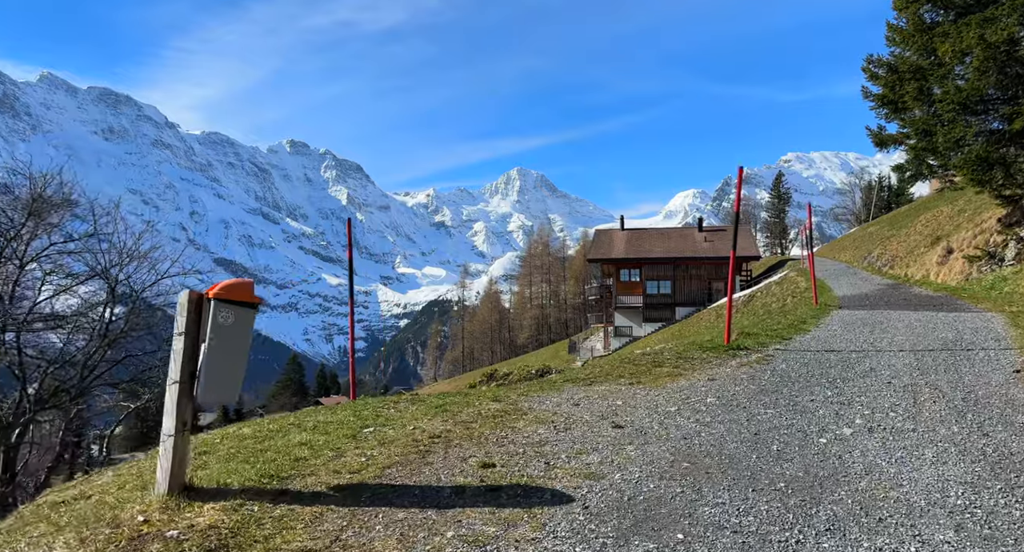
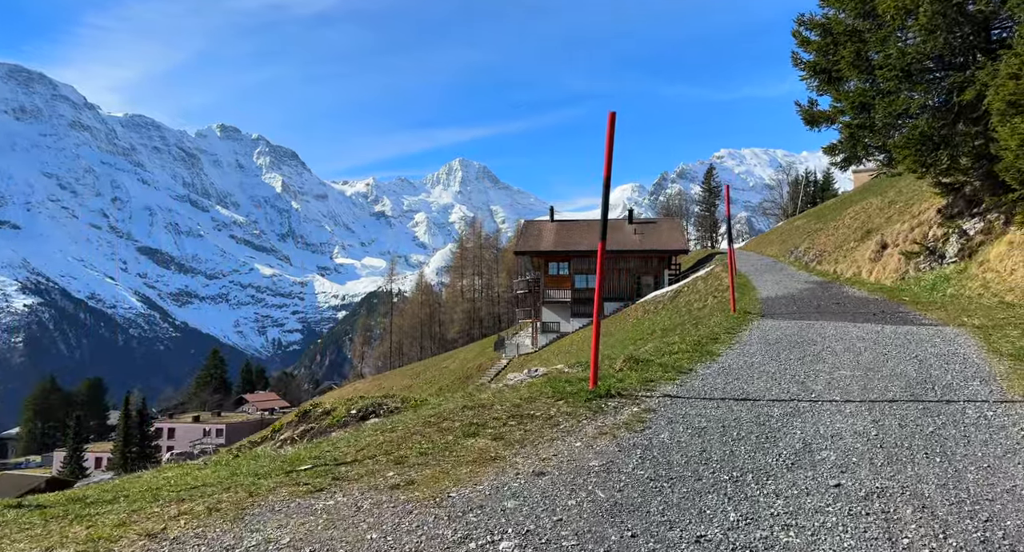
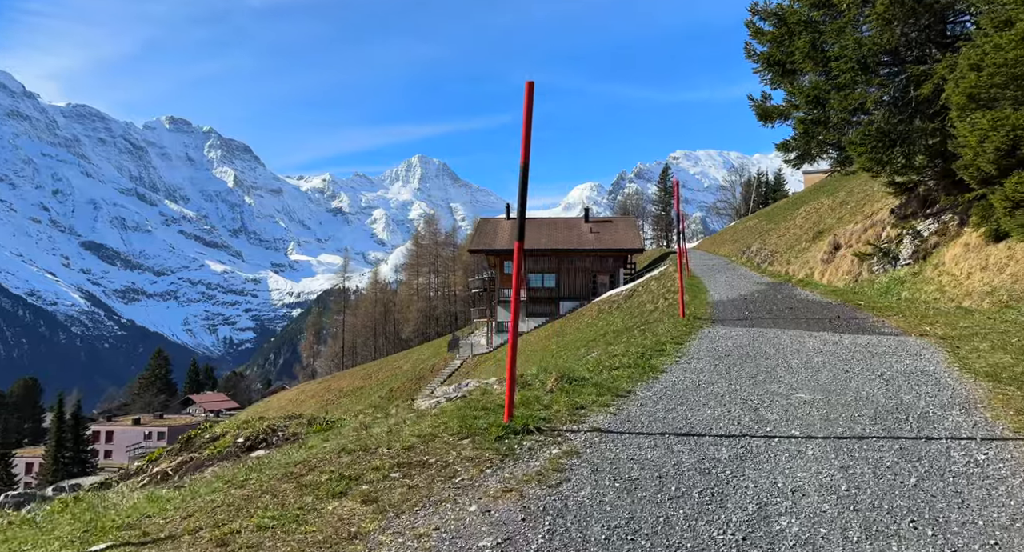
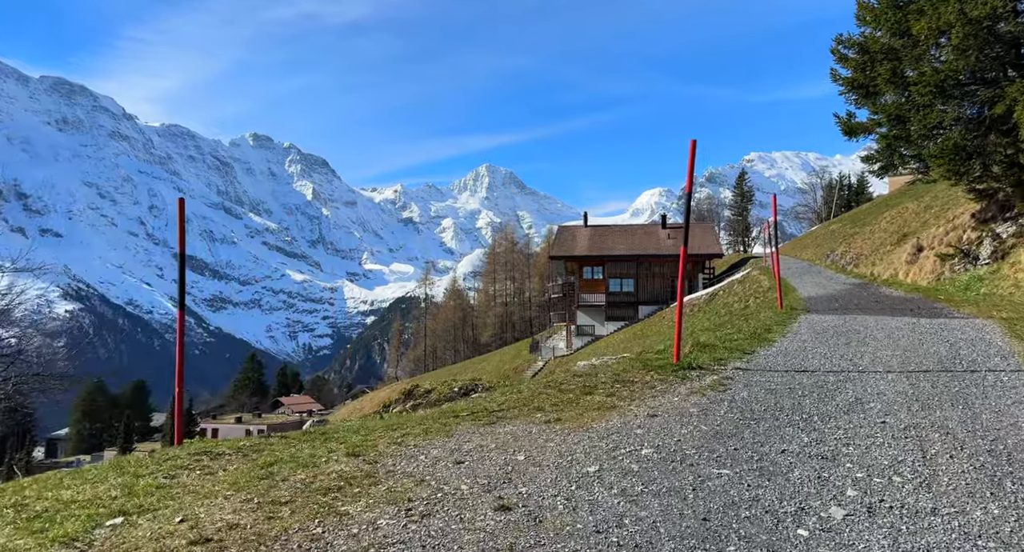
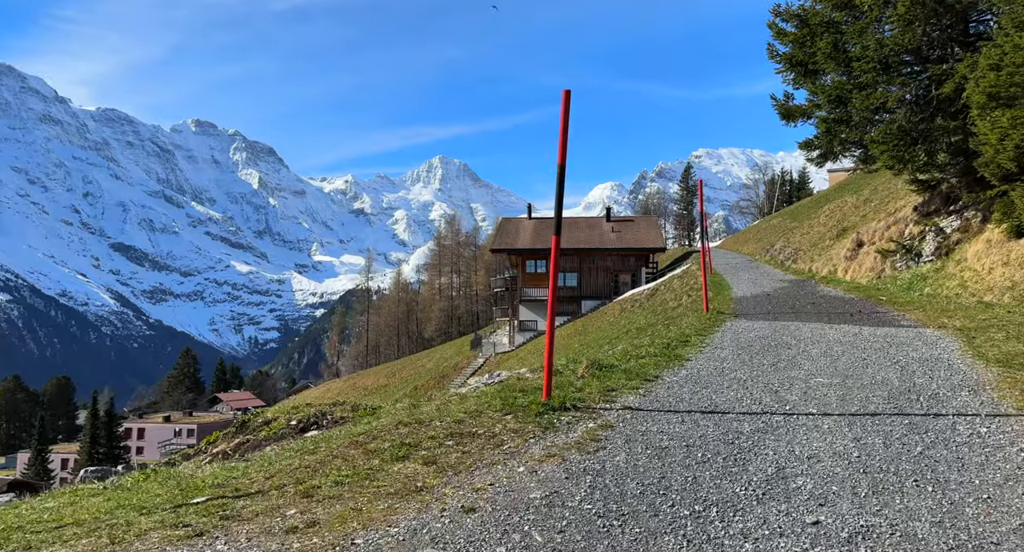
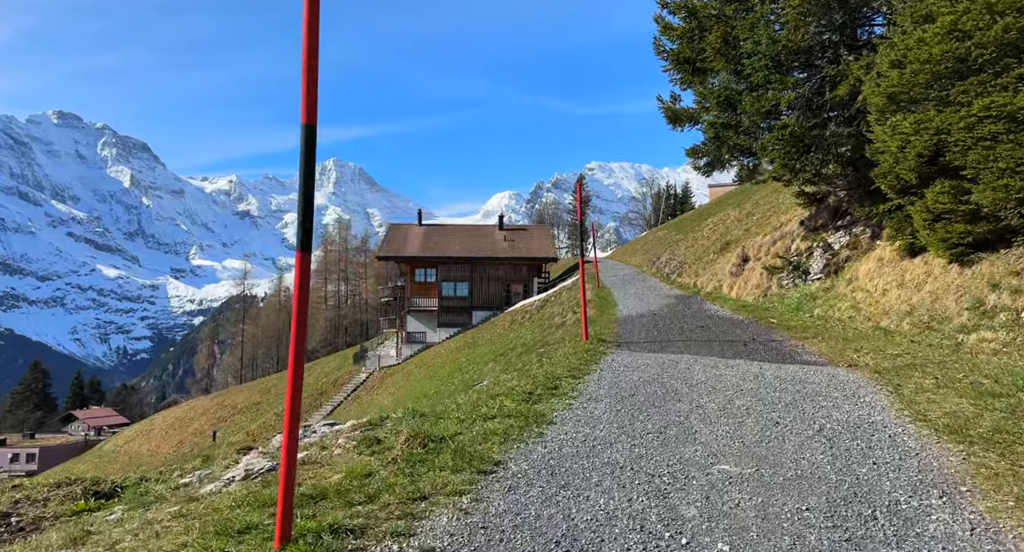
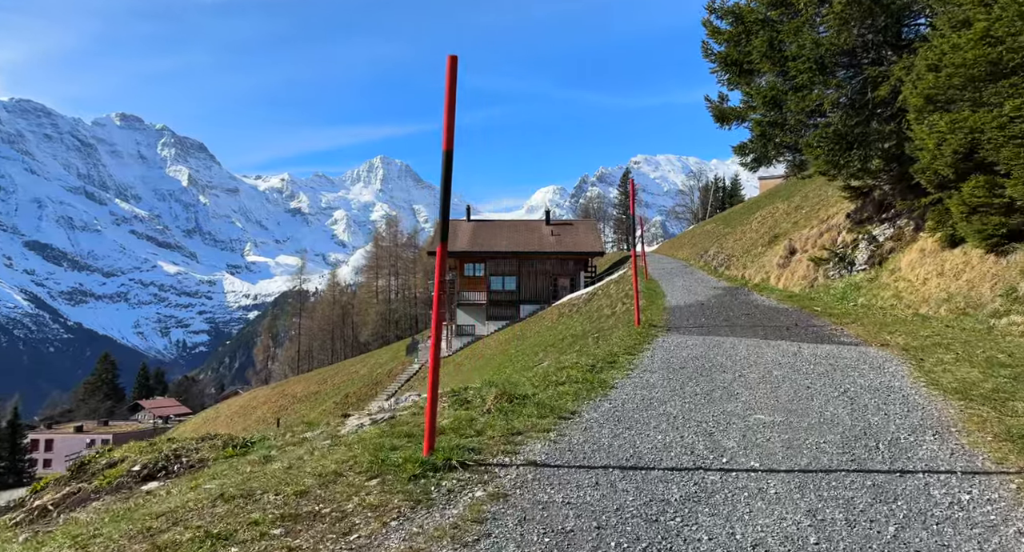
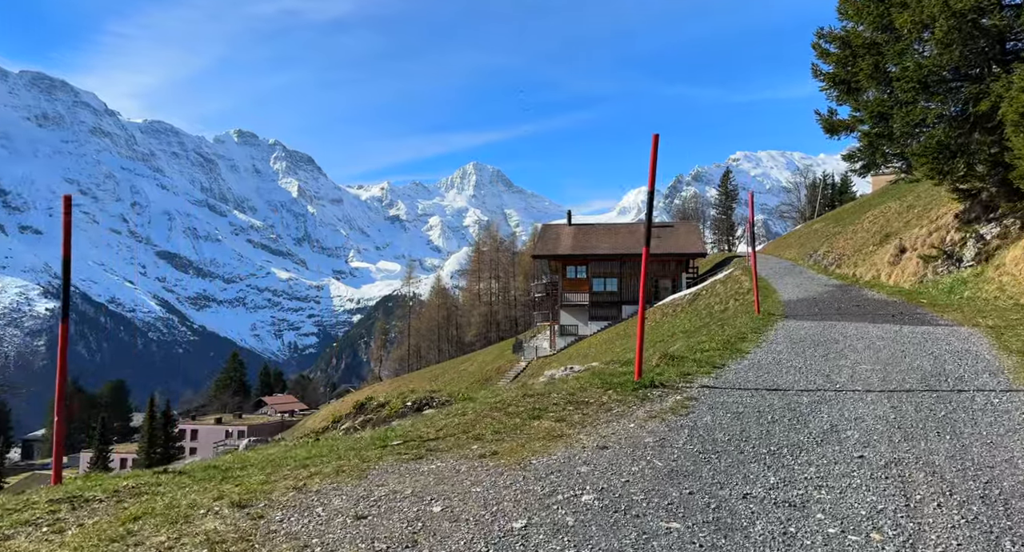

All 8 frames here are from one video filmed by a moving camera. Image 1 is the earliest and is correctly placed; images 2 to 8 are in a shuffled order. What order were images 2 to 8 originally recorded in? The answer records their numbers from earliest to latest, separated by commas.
4, 8, 2, 5, 3, 7, 6
